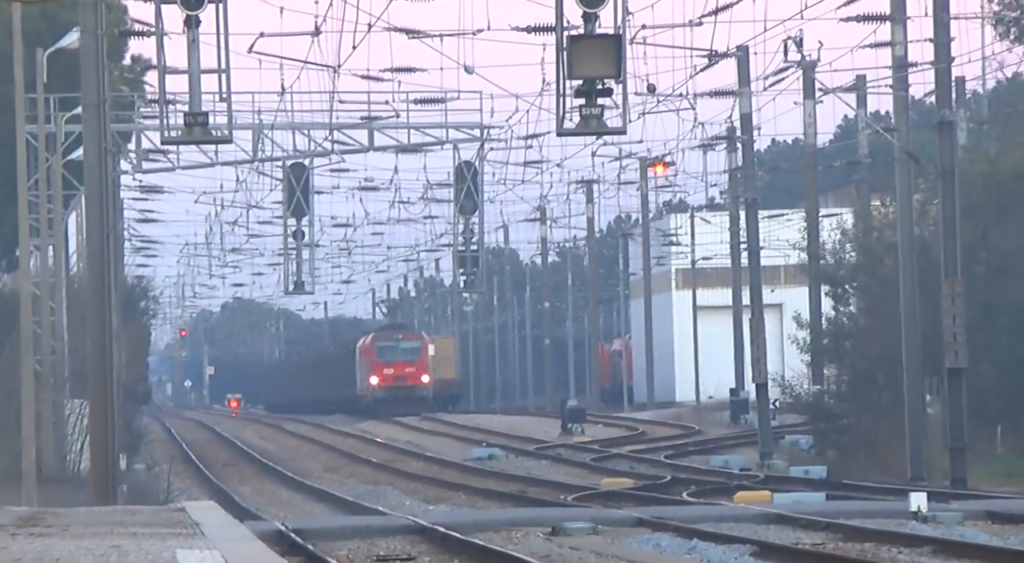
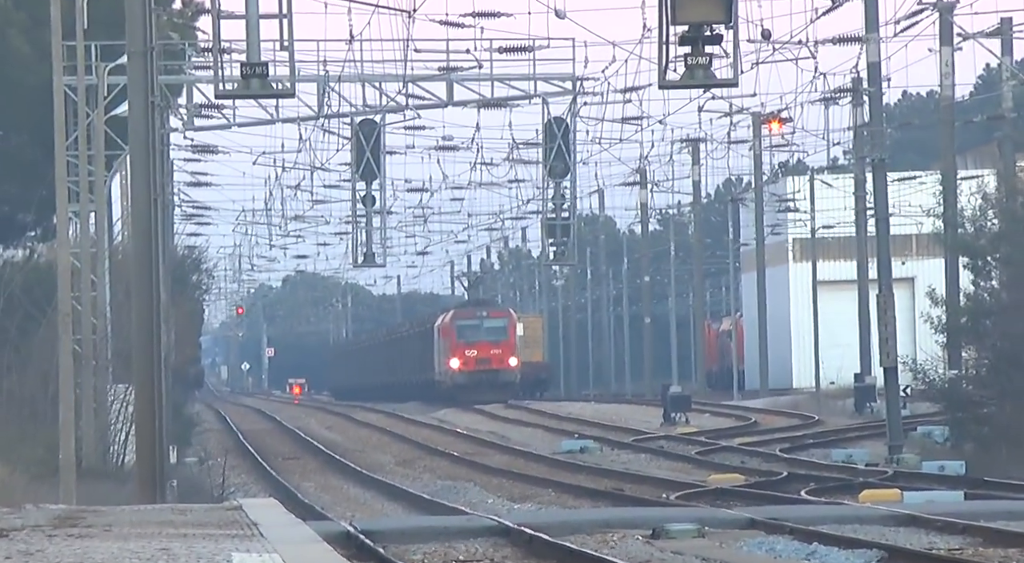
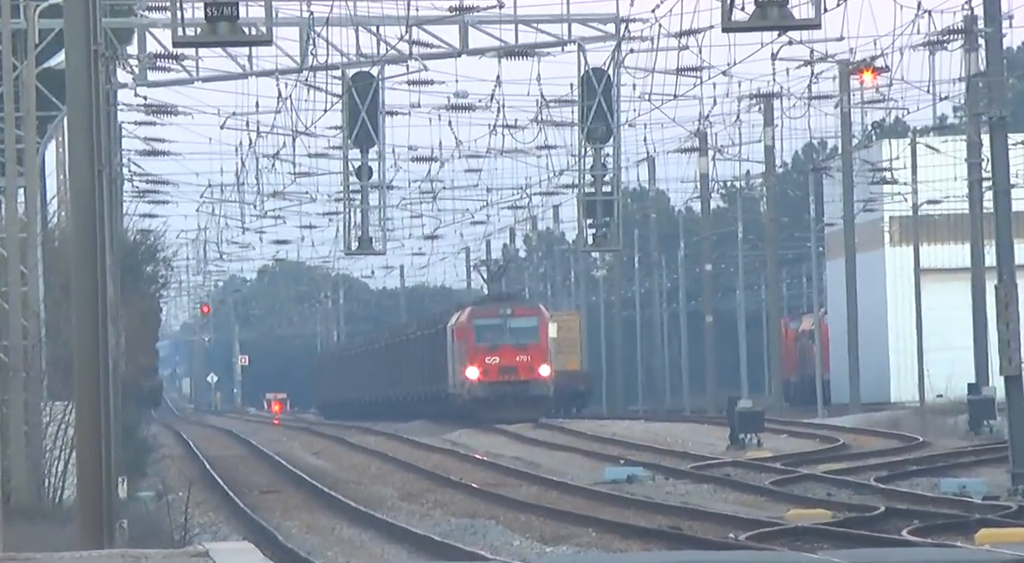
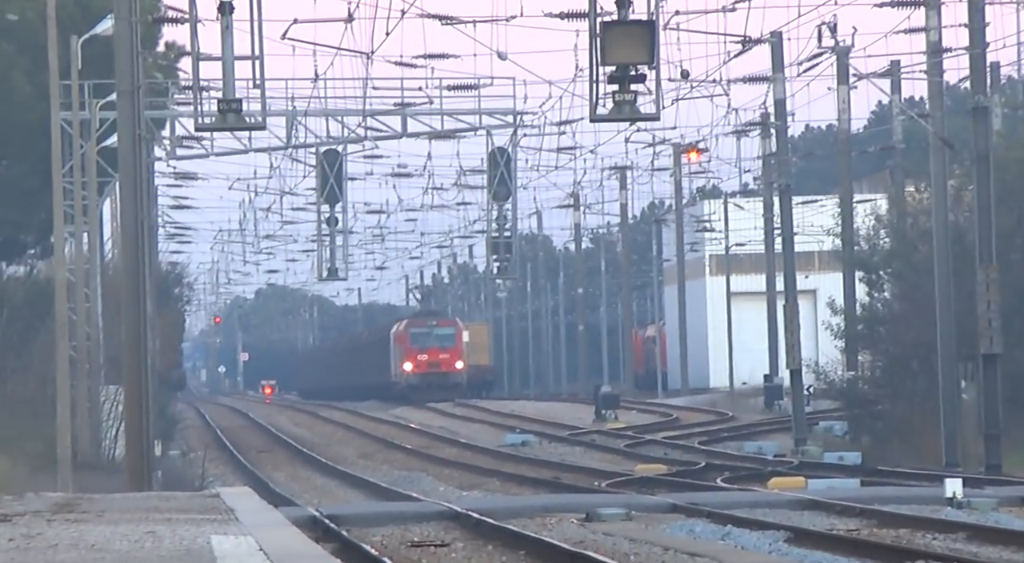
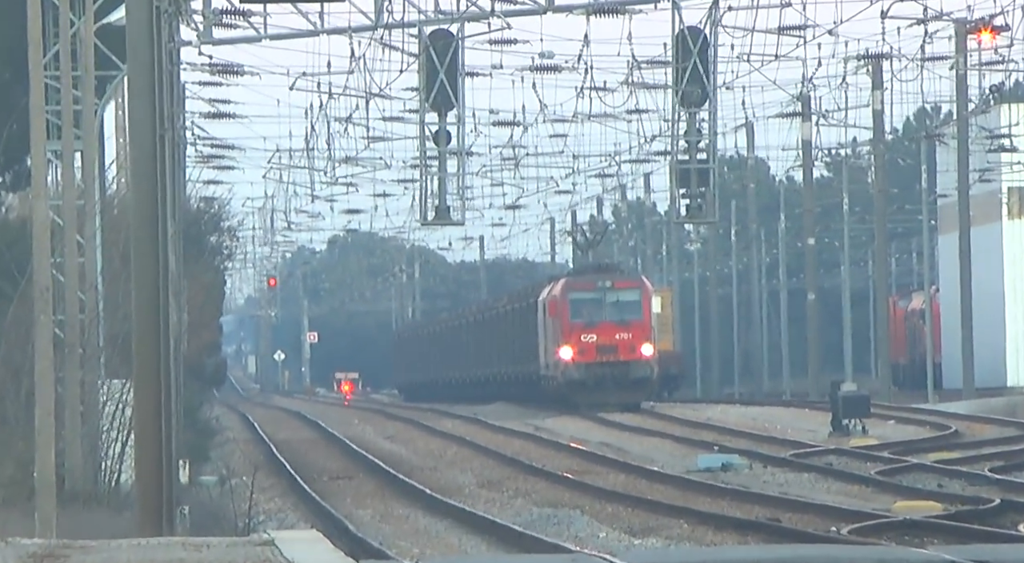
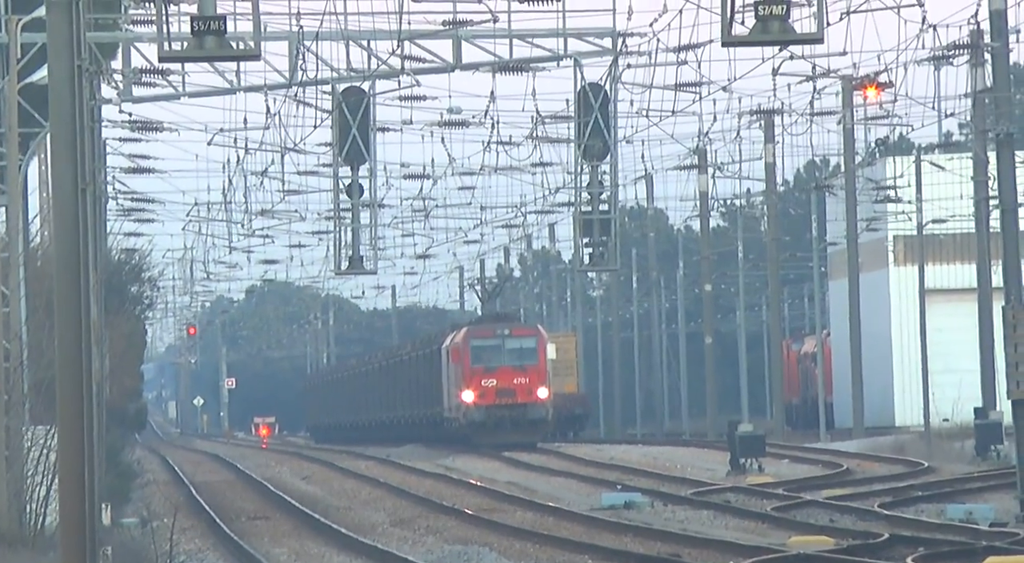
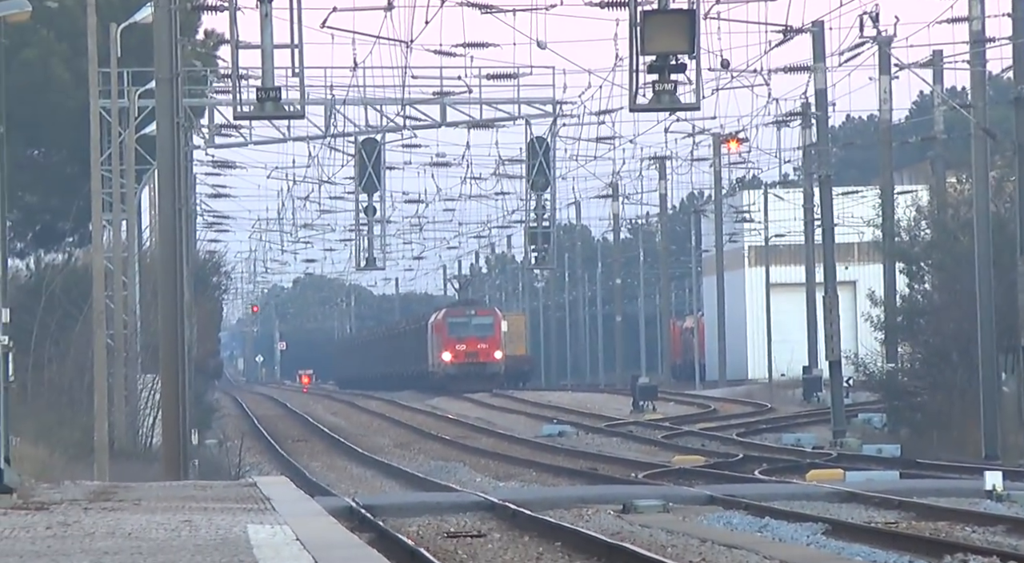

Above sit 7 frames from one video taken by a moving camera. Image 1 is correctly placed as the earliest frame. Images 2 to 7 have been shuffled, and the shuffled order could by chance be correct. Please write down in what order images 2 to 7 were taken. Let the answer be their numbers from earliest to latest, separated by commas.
4, 7, 2, 3, 6, 5
